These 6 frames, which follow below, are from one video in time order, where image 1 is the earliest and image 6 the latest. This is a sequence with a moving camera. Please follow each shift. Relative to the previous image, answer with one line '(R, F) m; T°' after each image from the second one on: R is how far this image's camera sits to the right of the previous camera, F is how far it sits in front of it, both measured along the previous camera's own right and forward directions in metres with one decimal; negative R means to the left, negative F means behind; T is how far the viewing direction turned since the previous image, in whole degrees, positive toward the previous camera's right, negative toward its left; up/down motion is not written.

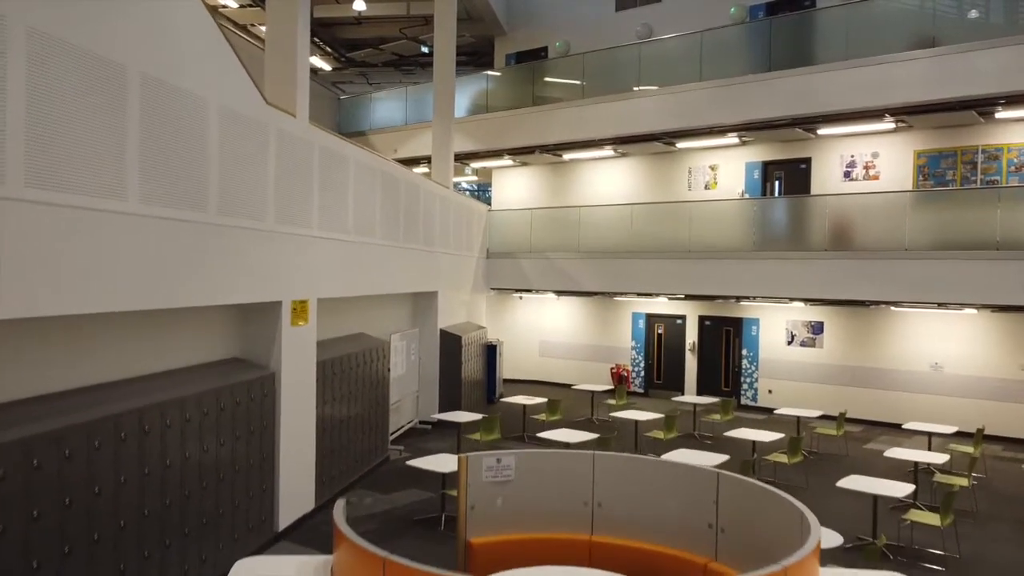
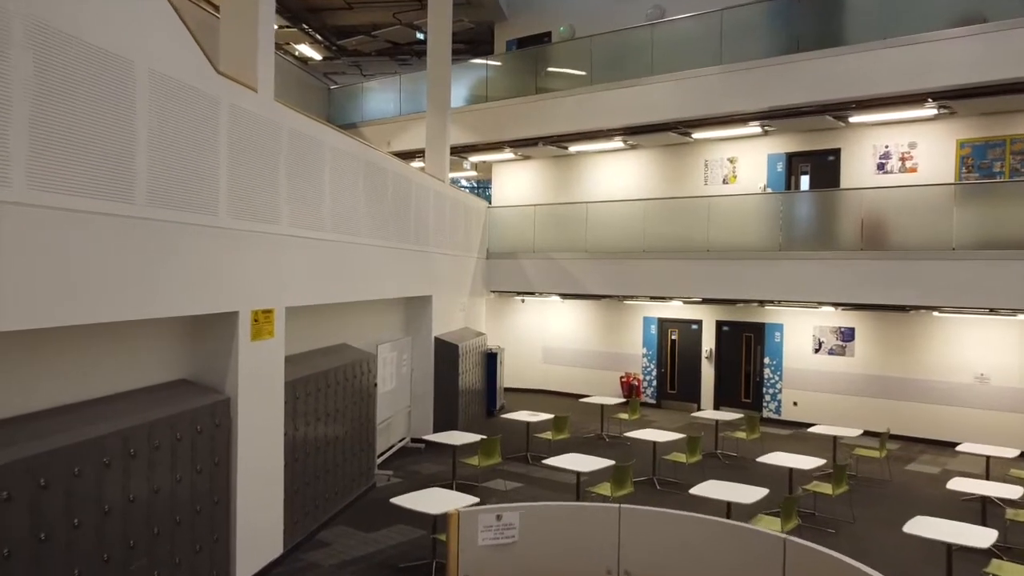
(0.0, +1.1) m; 0°
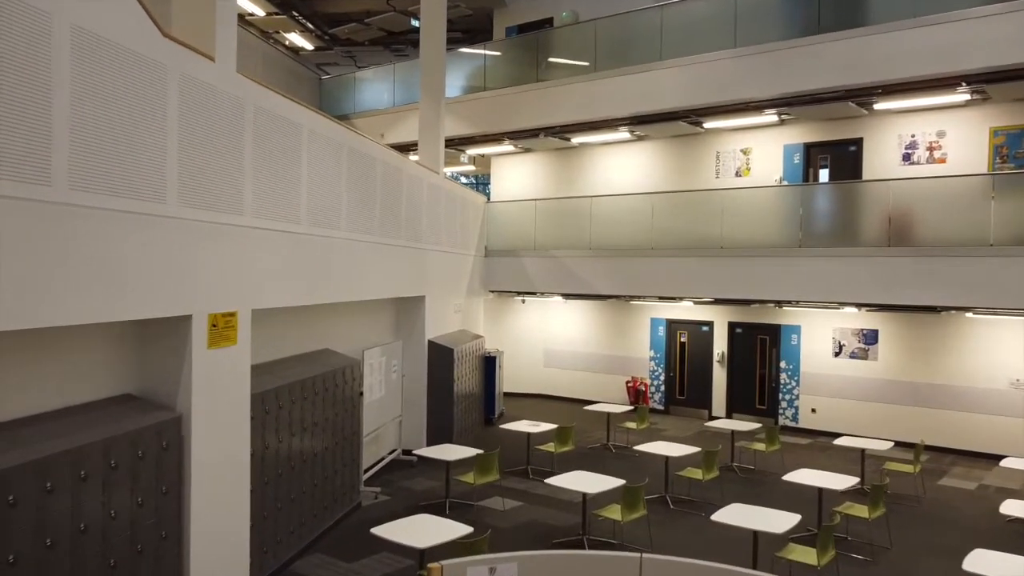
(0.0, +0.8) m; 0°
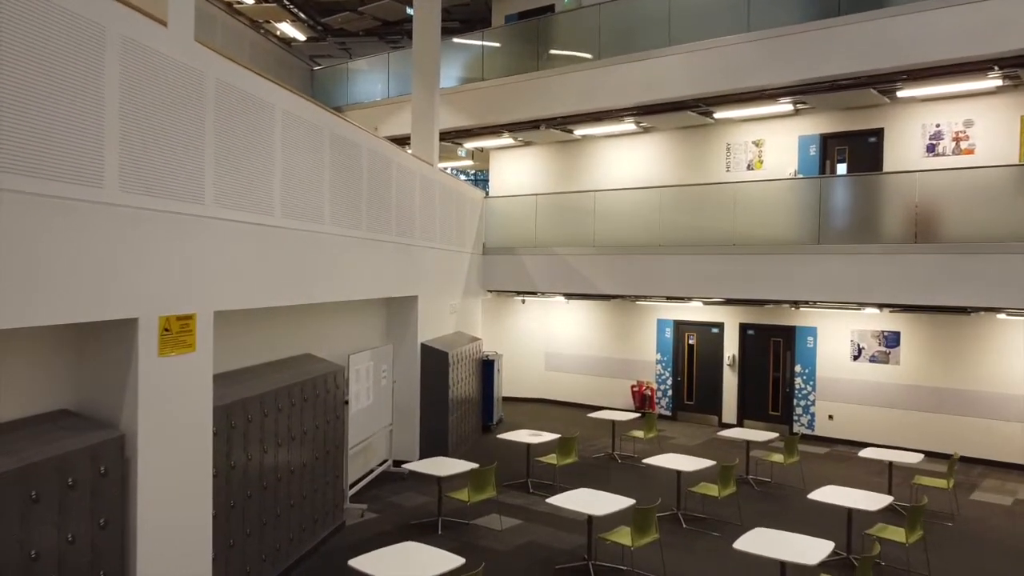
(0.0, +0.6) m; 0°
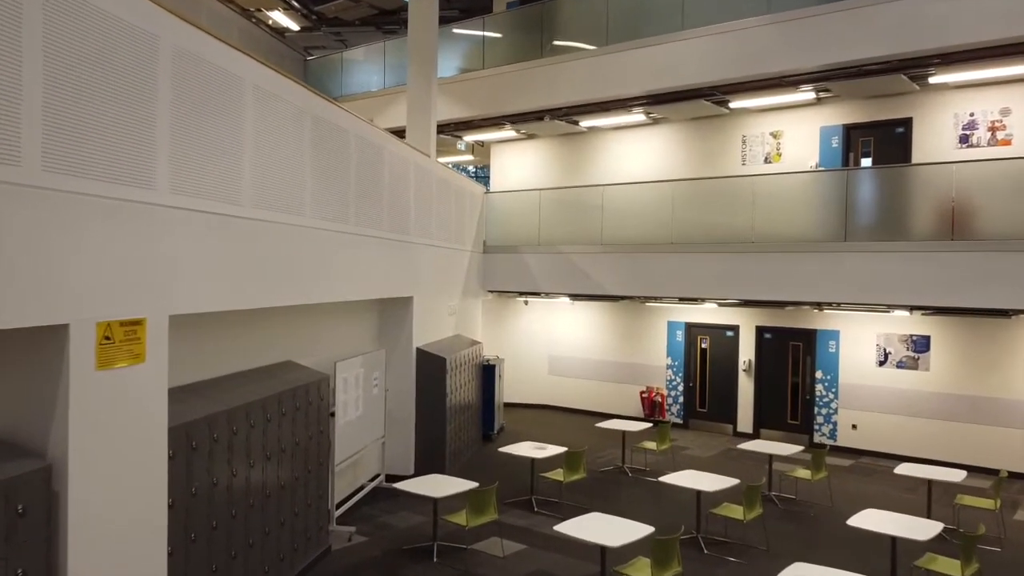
(0.0, +0.7) m; 0°
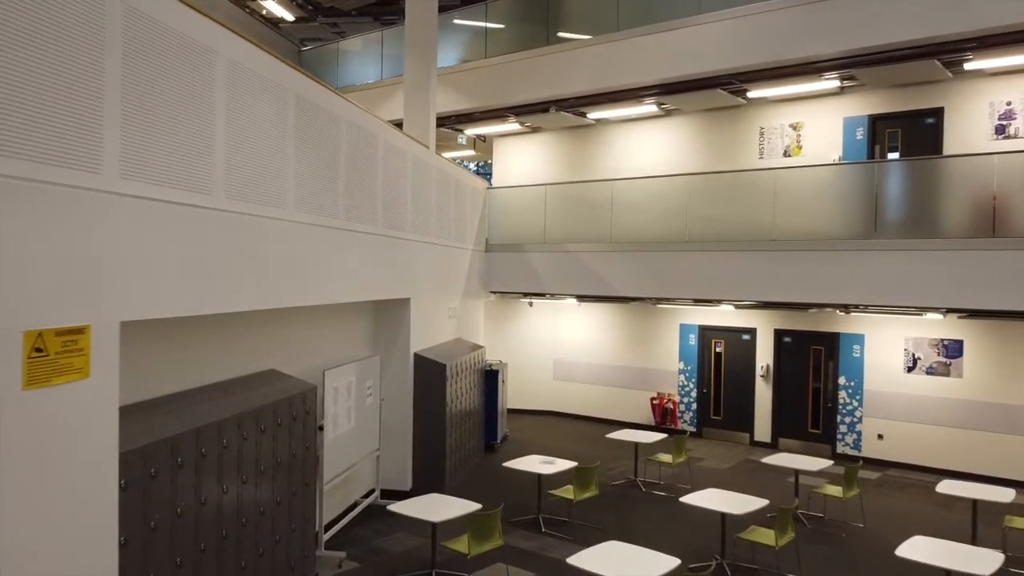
(-0.1, +0.6) m; 0°
